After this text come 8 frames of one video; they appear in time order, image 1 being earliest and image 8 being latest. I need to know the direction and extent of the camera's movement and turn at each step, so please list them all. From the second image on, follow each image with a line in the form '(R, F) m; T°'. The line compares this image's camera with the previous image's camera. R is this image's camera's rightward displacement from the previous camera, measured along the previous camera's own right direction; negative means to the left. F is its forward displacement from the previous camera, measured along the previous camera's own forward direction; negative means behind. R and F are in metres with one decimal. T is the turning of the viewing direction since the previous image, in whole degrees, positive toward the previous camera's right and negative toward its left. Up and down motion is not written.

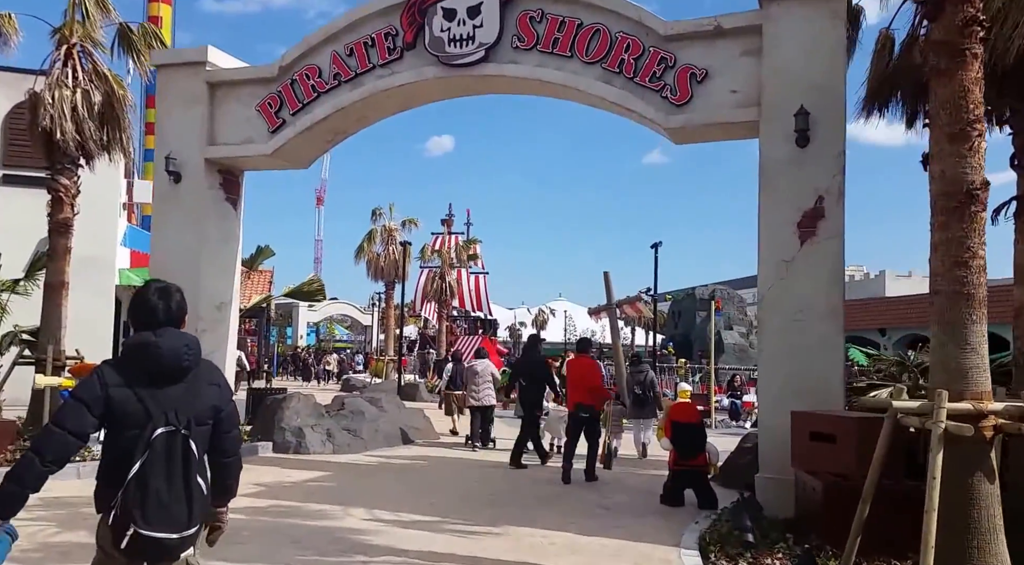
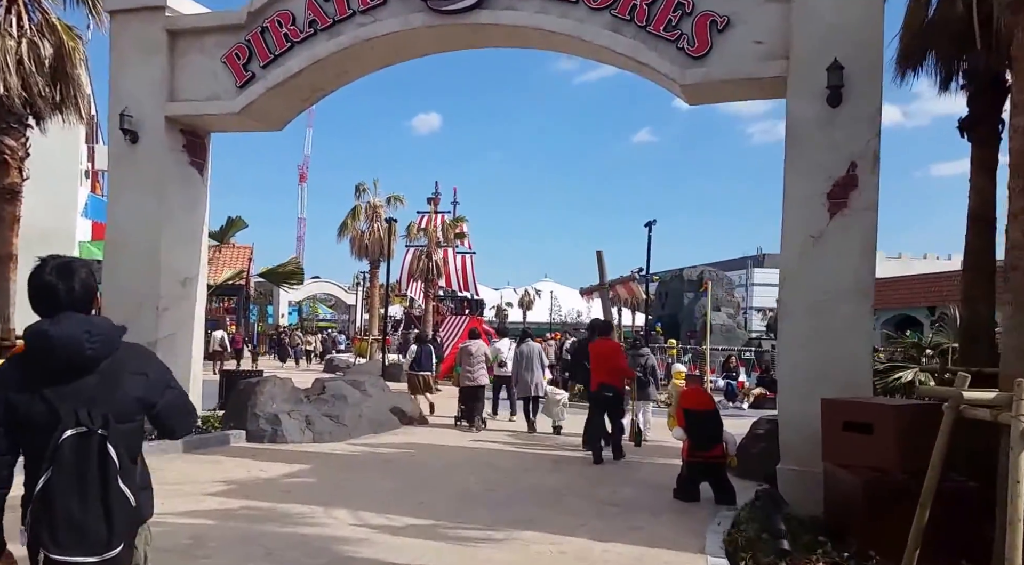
(-0.1, +1.0) m; +1°
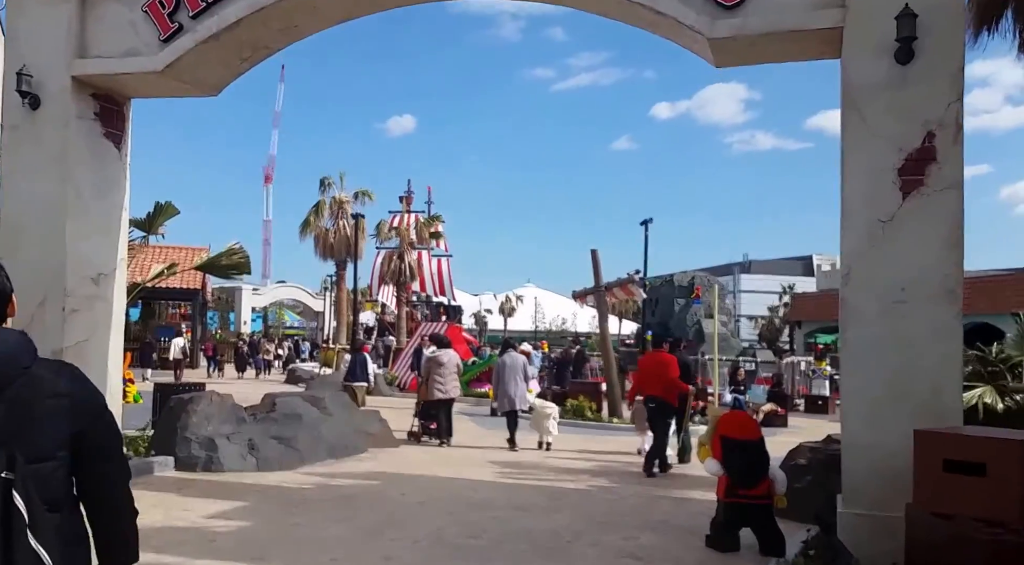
(-0.1, +1.9) m; +1°
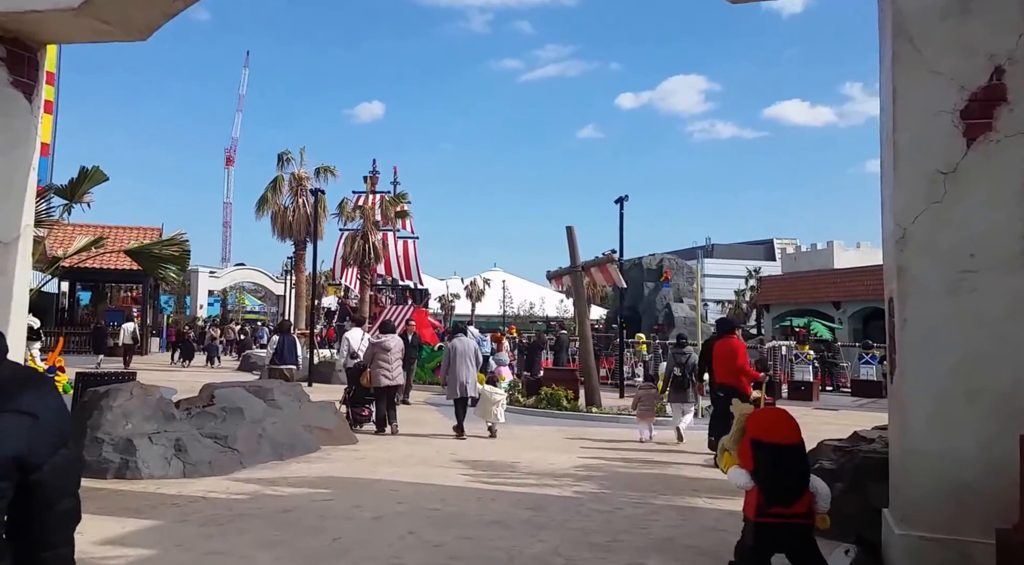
(-0.1, +1.4) m; +2°
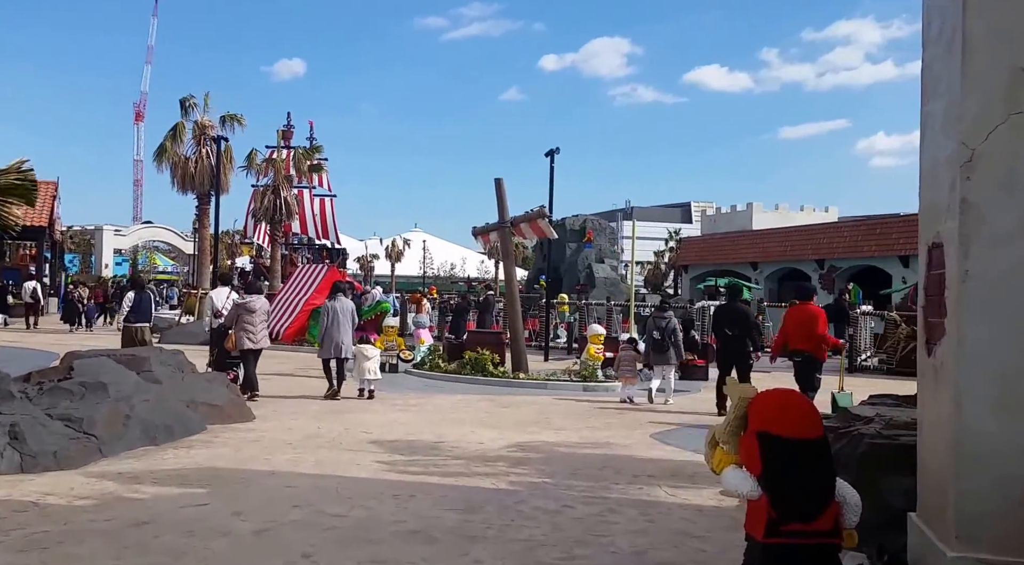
(0.0, +1.5) m; +5°
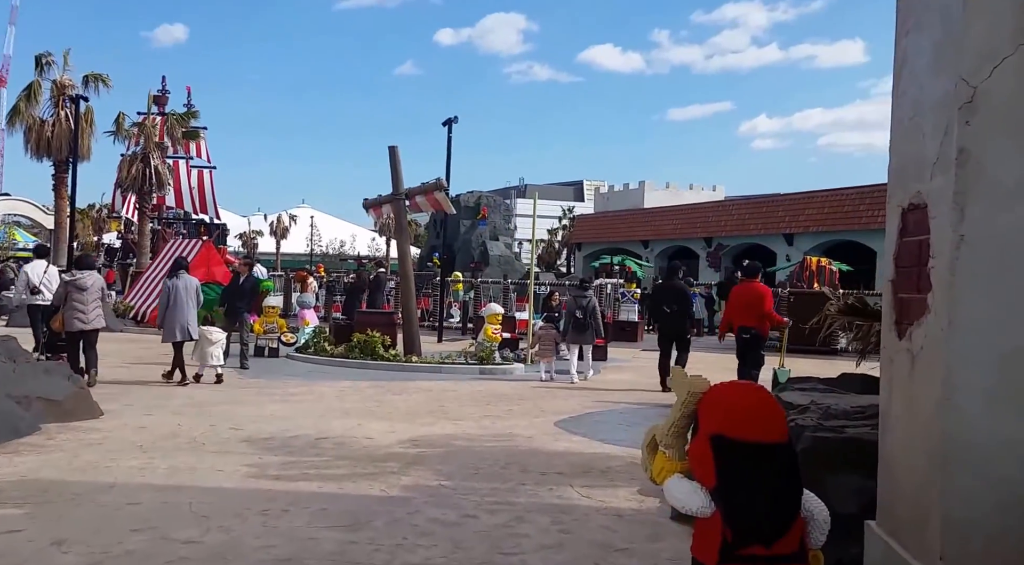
(0.0, +0.9) m; +6°
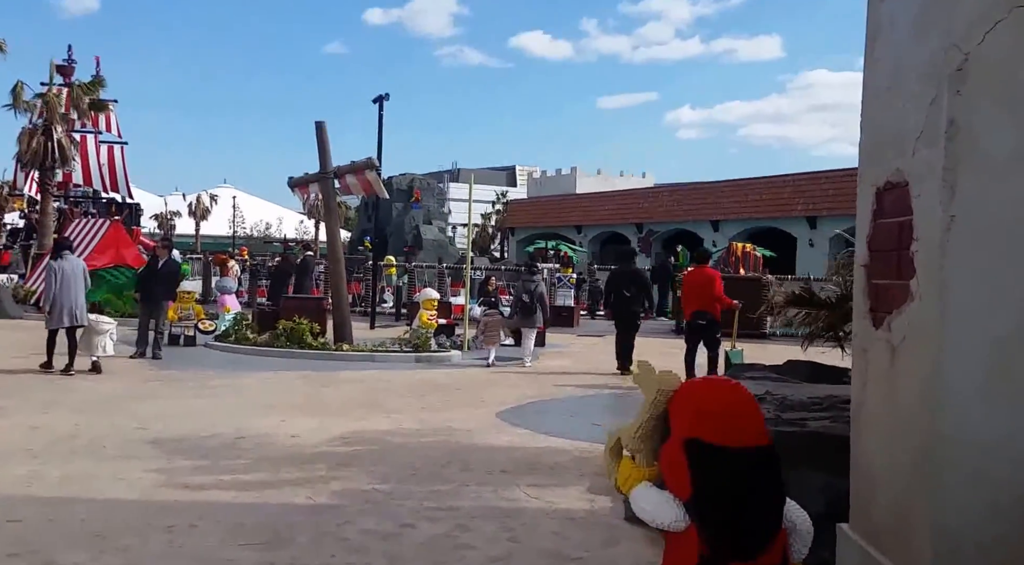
(-0.1, +0.6) m; +4°
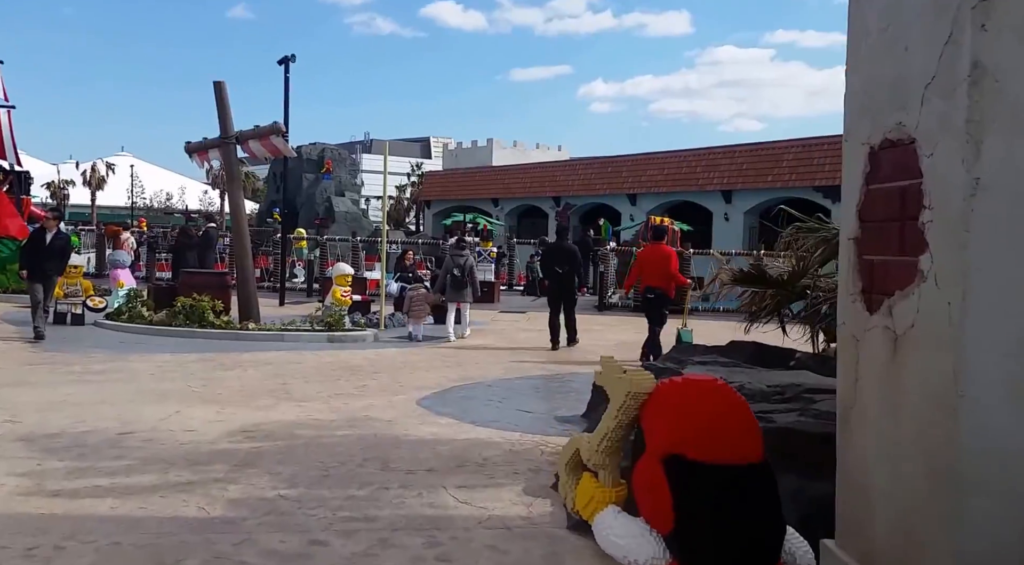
(-0.1, +0.7) m; +5°
